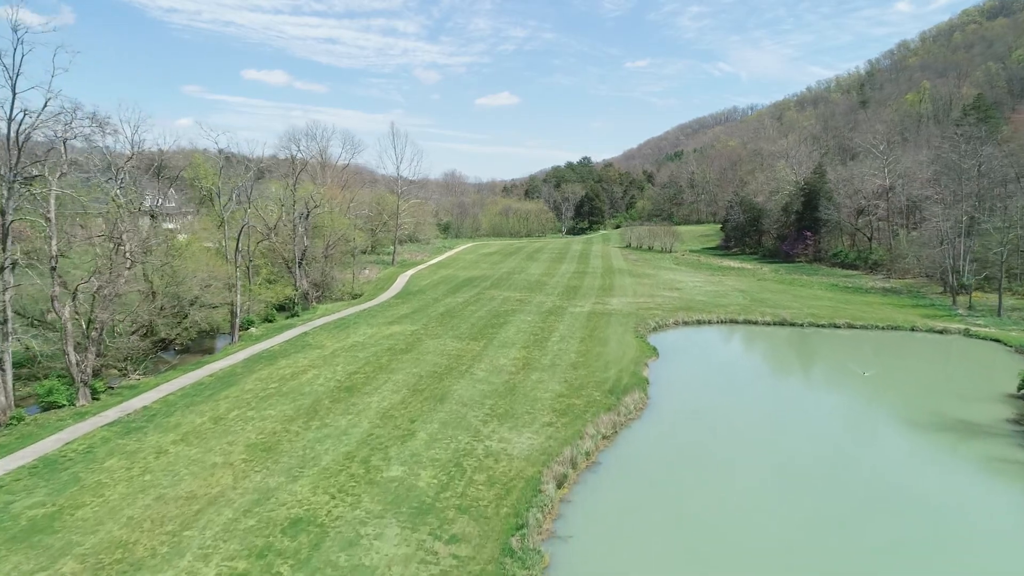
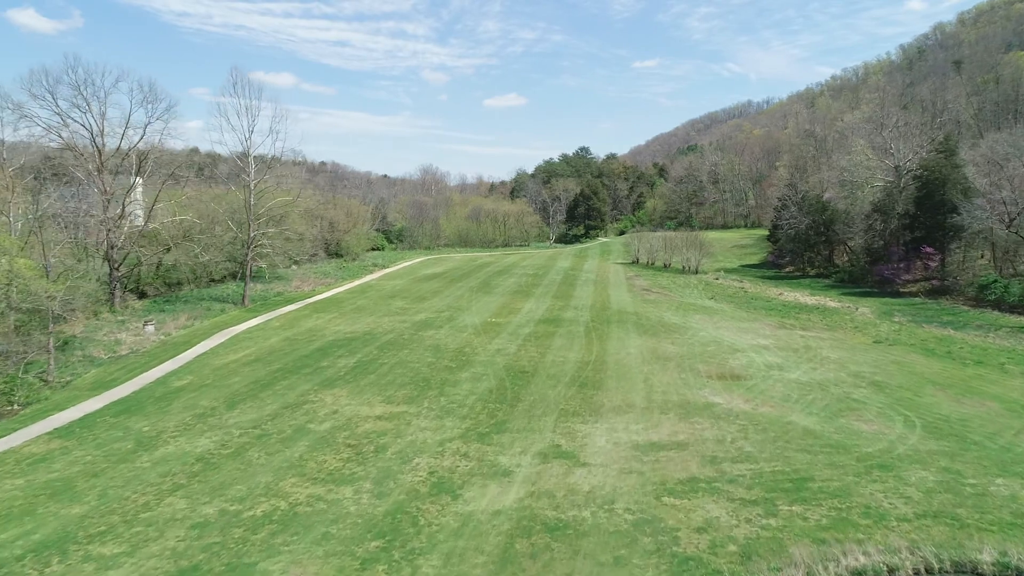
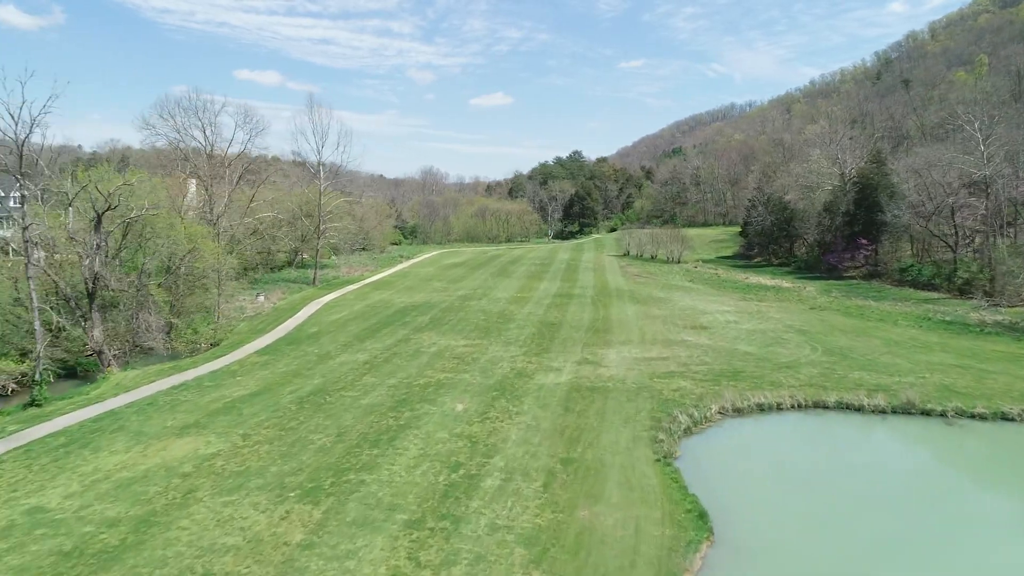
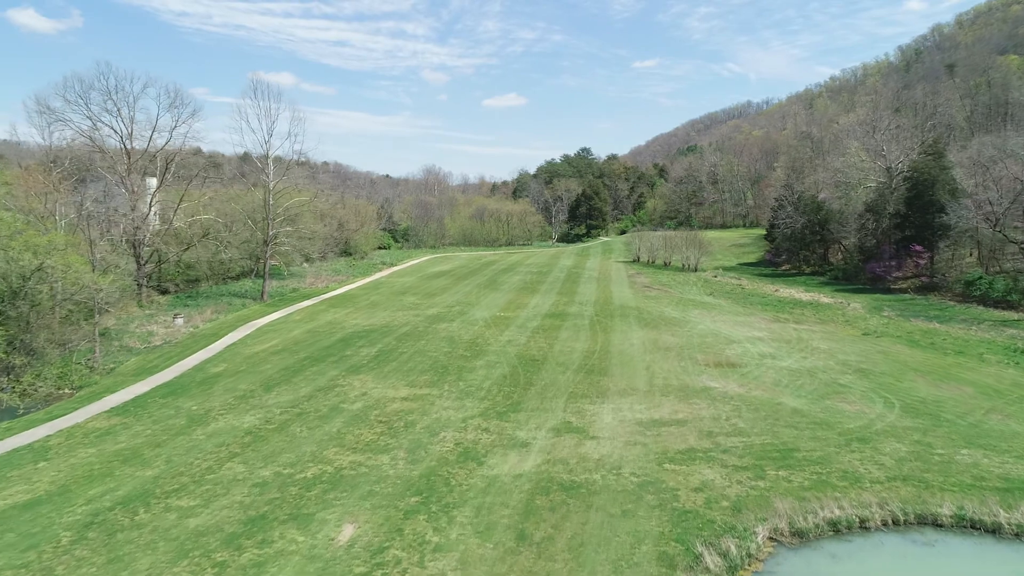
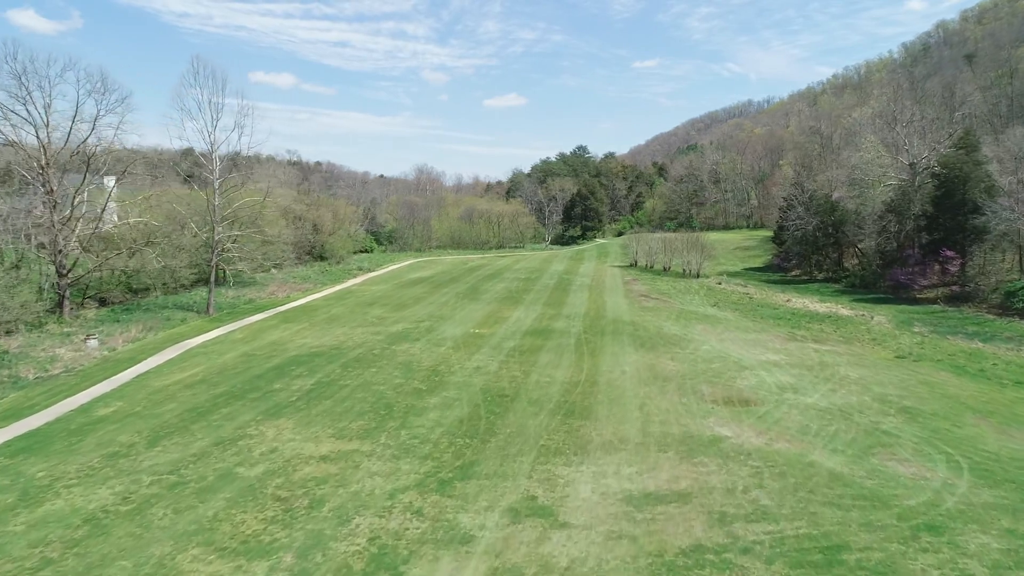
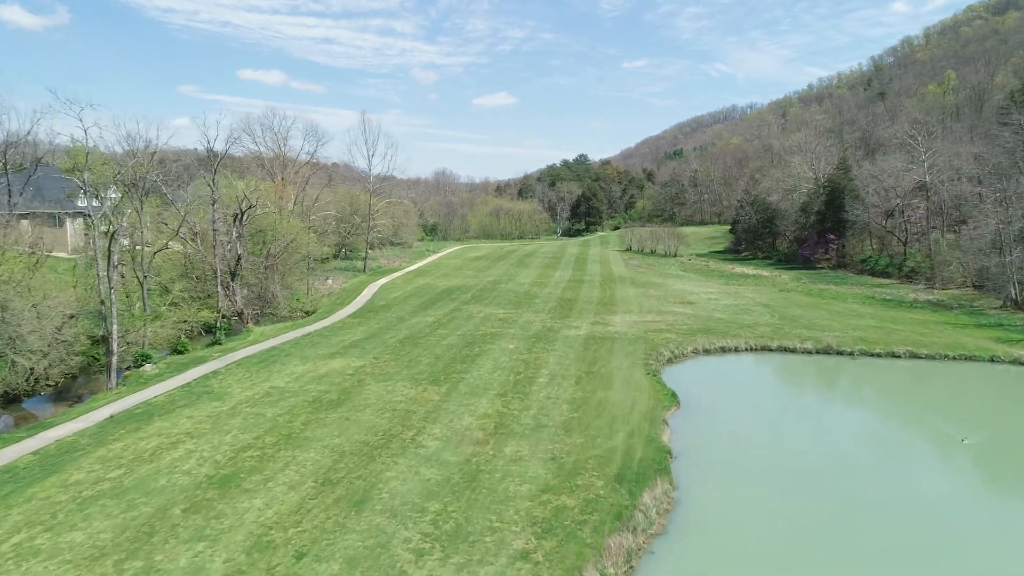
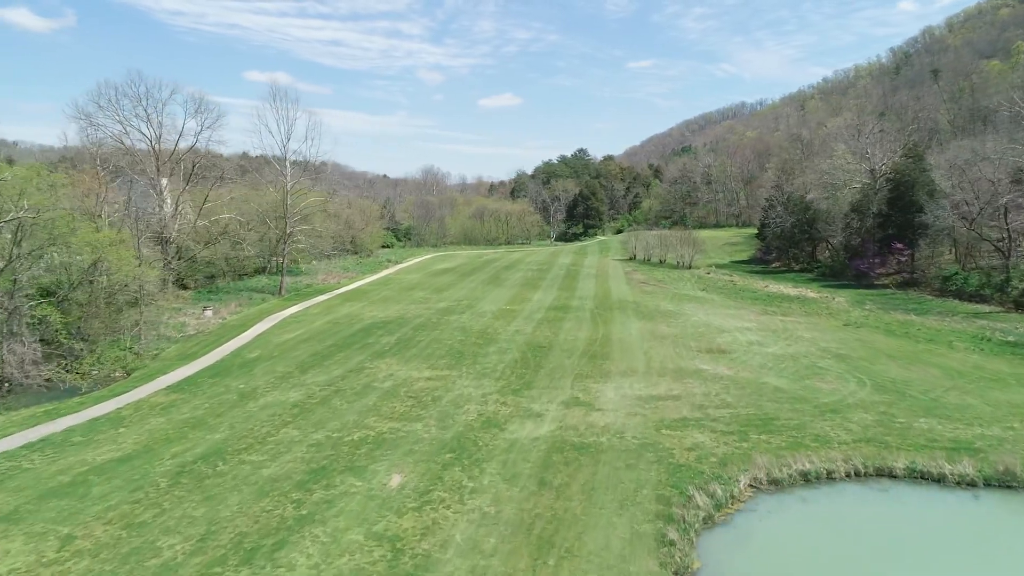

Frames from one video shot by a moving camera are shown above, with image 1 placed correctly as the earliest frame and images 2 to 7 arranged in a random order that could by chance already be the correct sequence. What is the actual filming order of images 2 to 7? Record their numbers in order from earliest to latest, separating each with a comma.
6, 3, 7, 4, 2, 5
